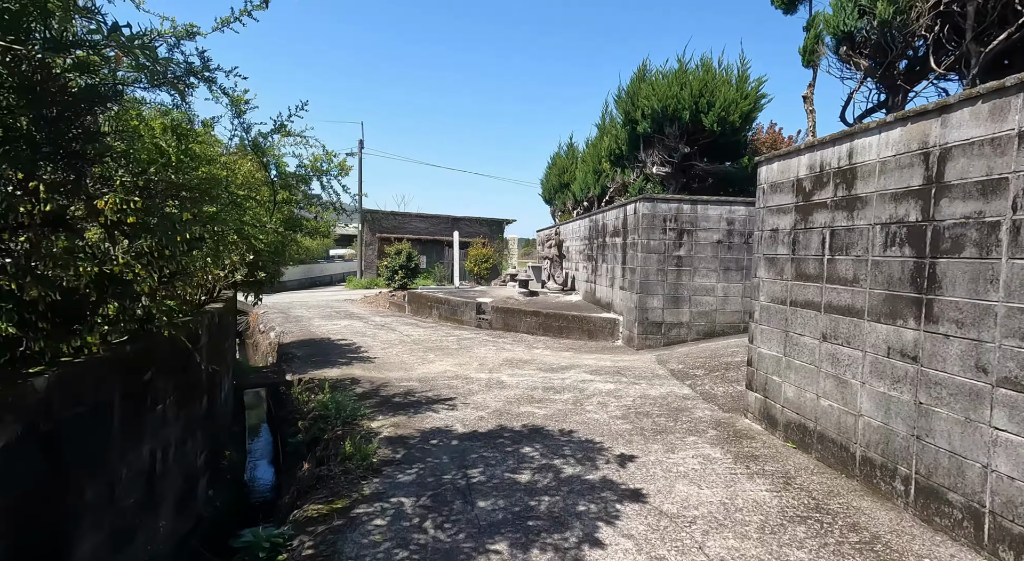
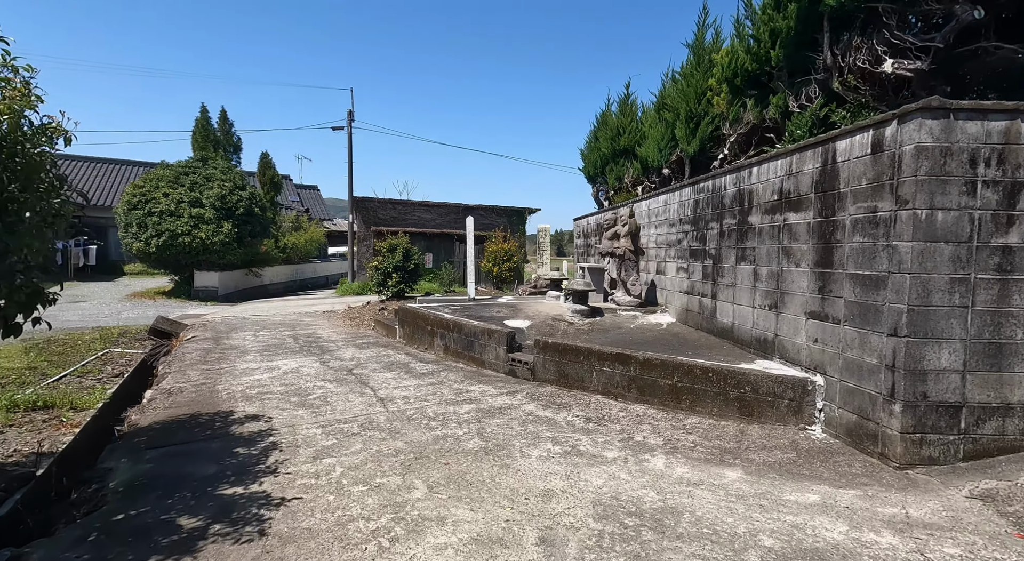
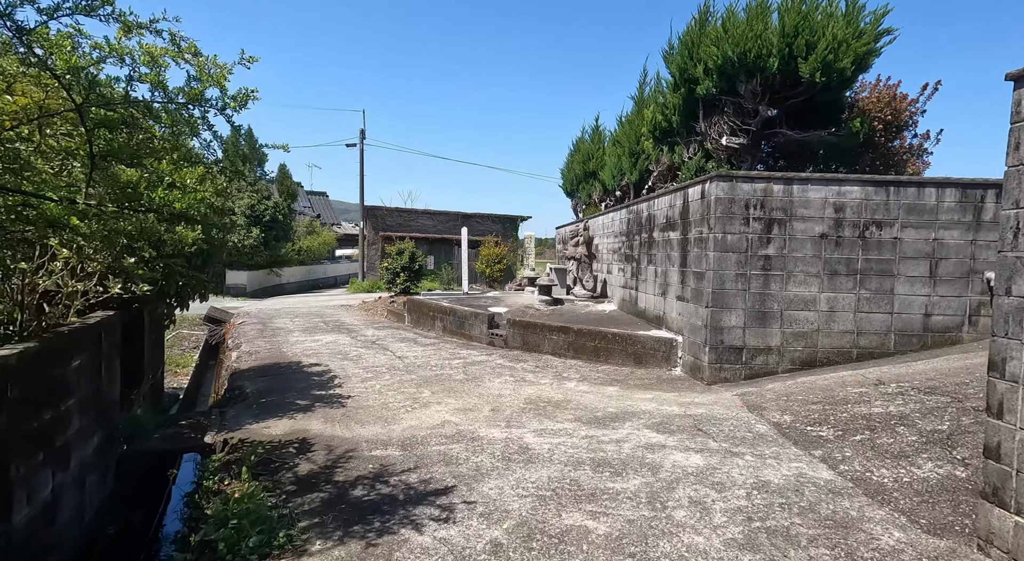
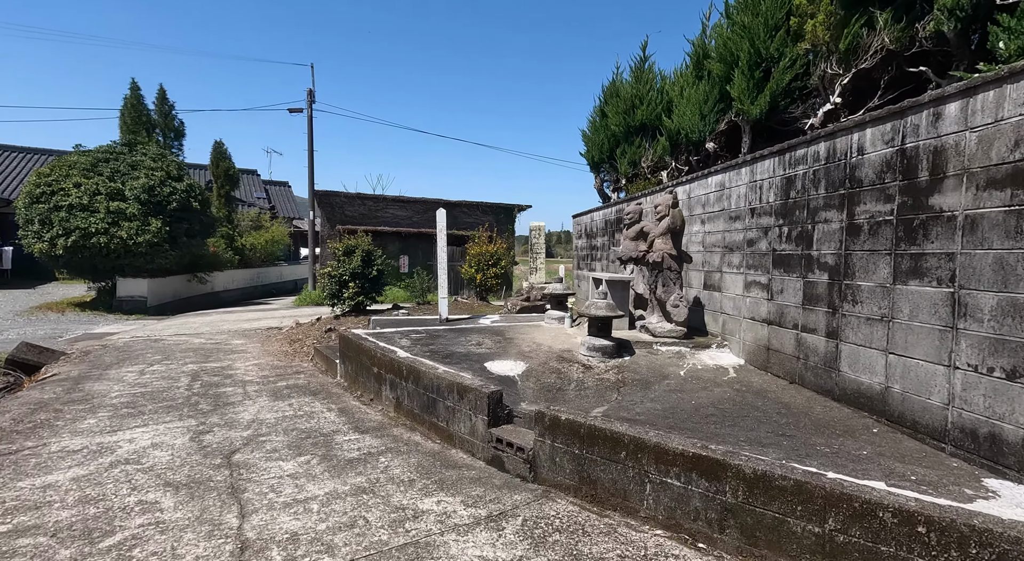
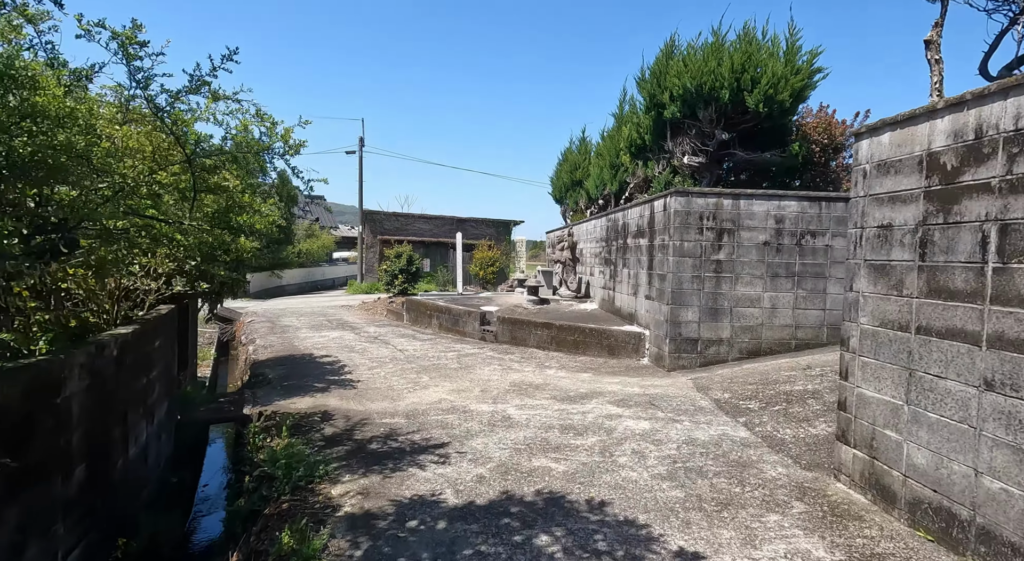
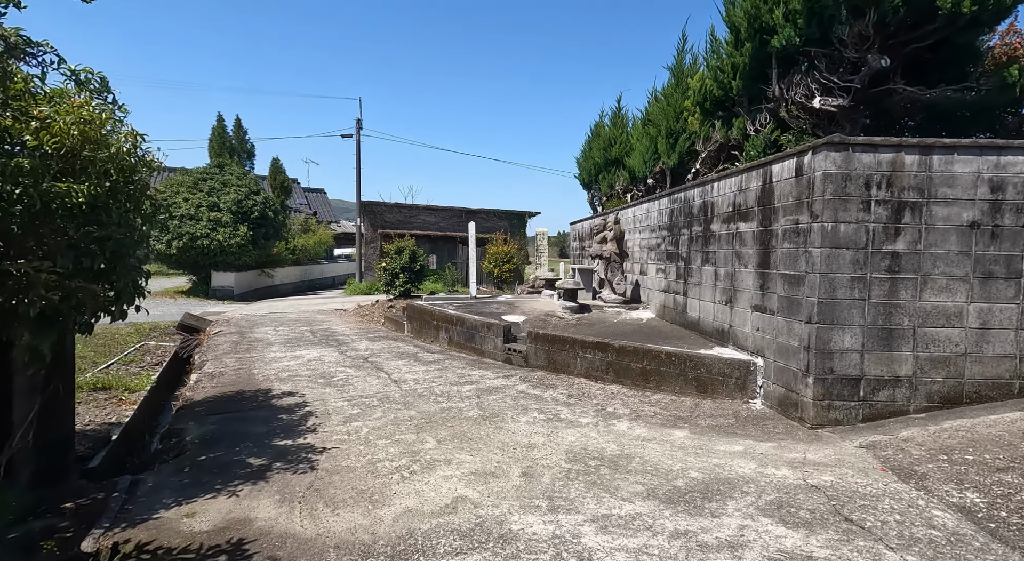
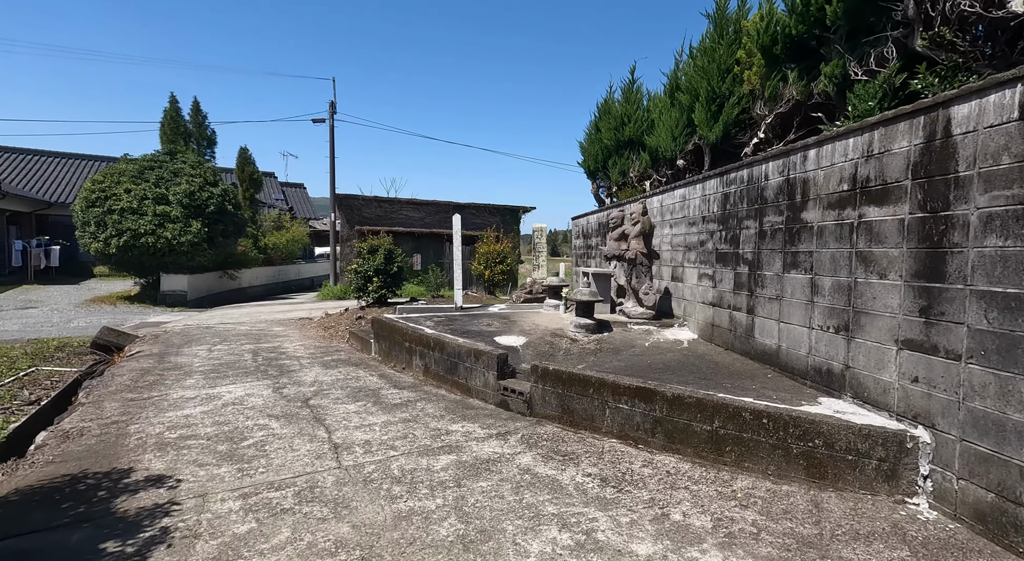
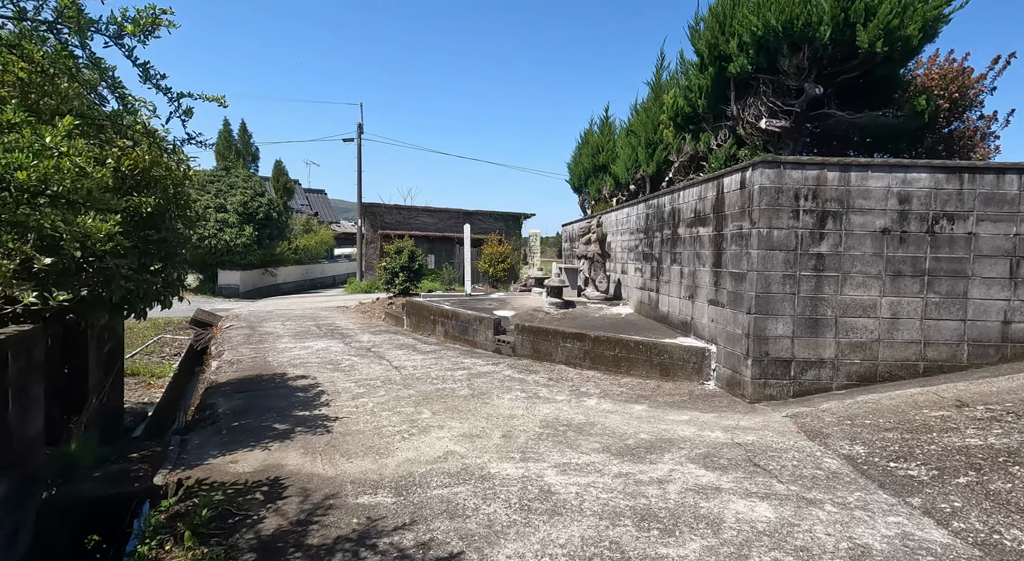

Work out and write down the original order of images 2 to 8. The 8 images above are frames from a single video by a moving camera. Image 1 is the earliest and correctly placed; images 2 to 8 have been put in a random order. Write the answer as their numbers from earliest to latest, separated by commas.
5, 3, 8, 6, 2, 7, 4
